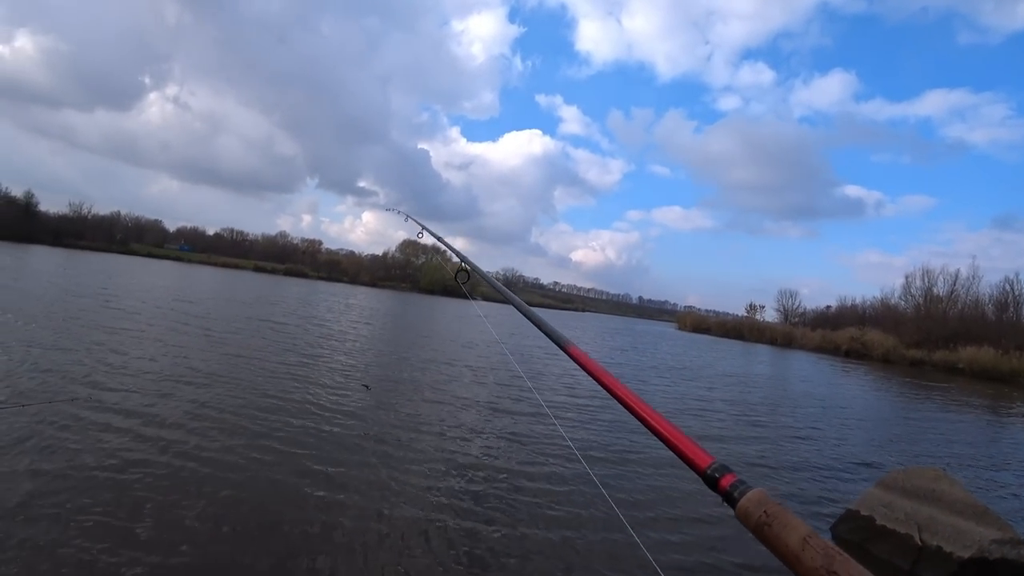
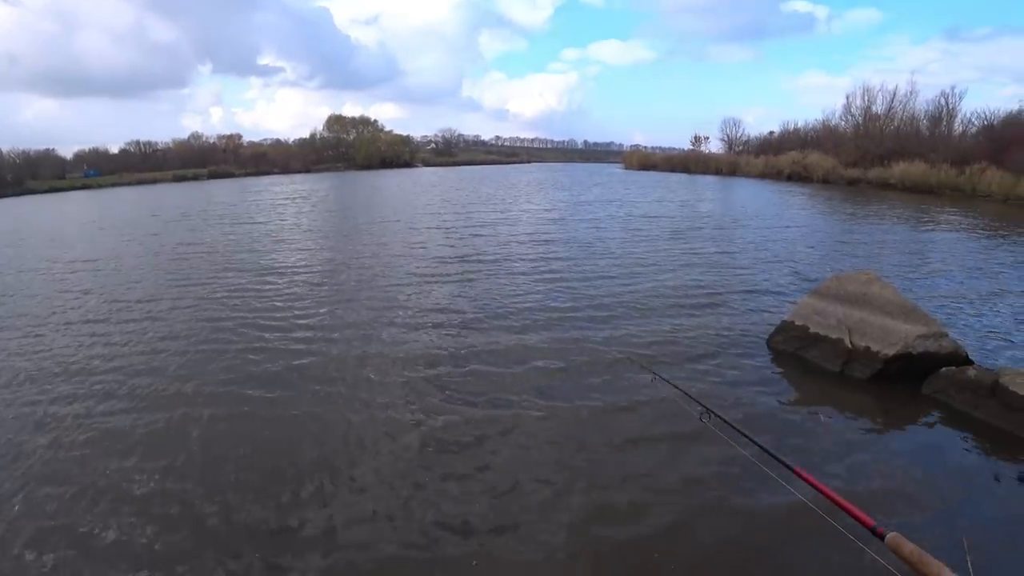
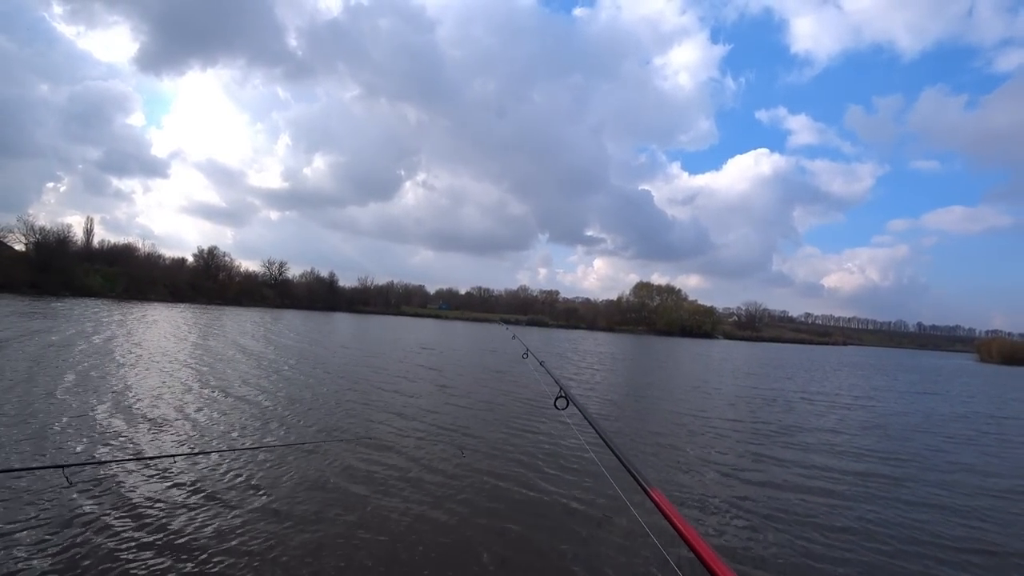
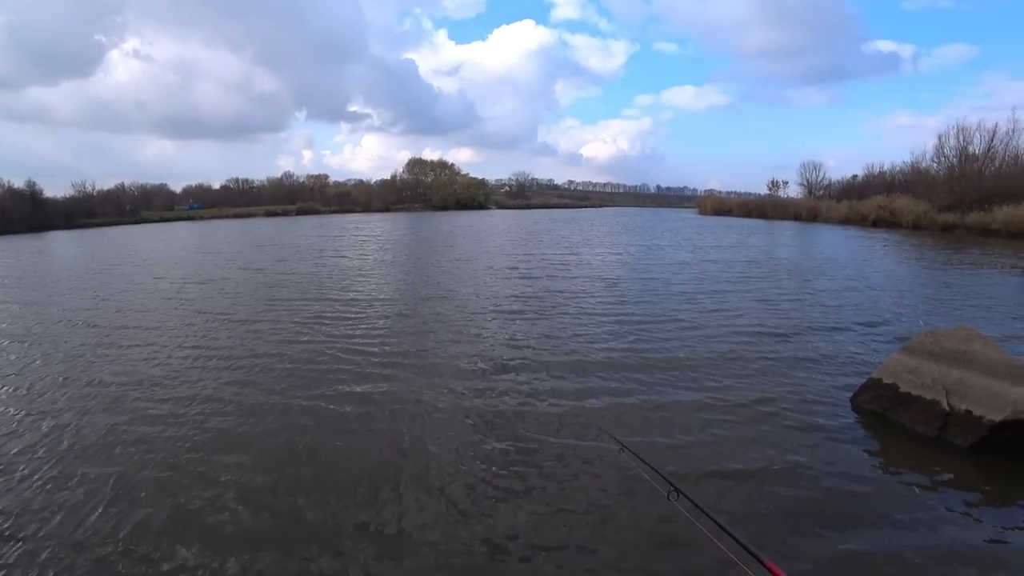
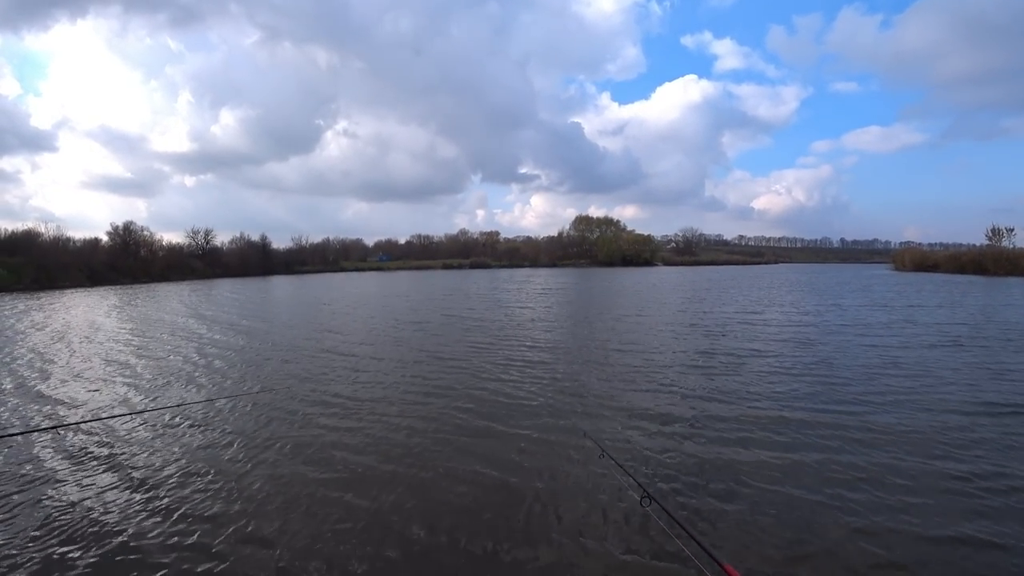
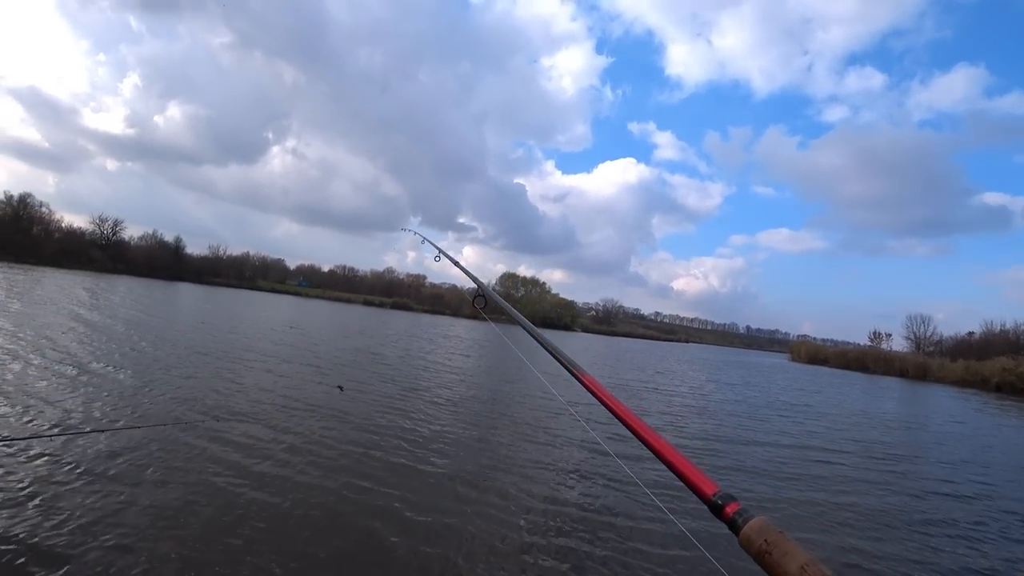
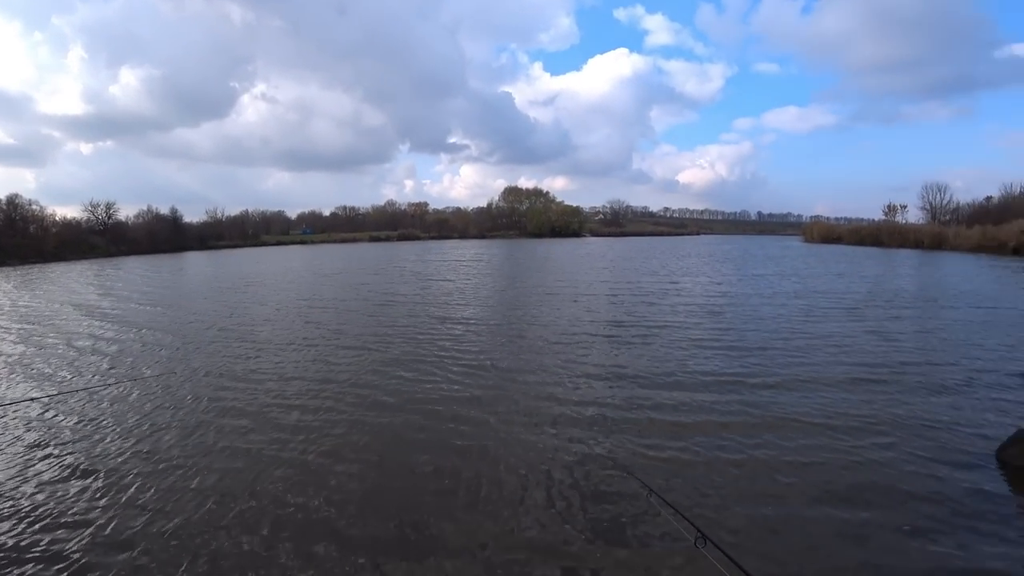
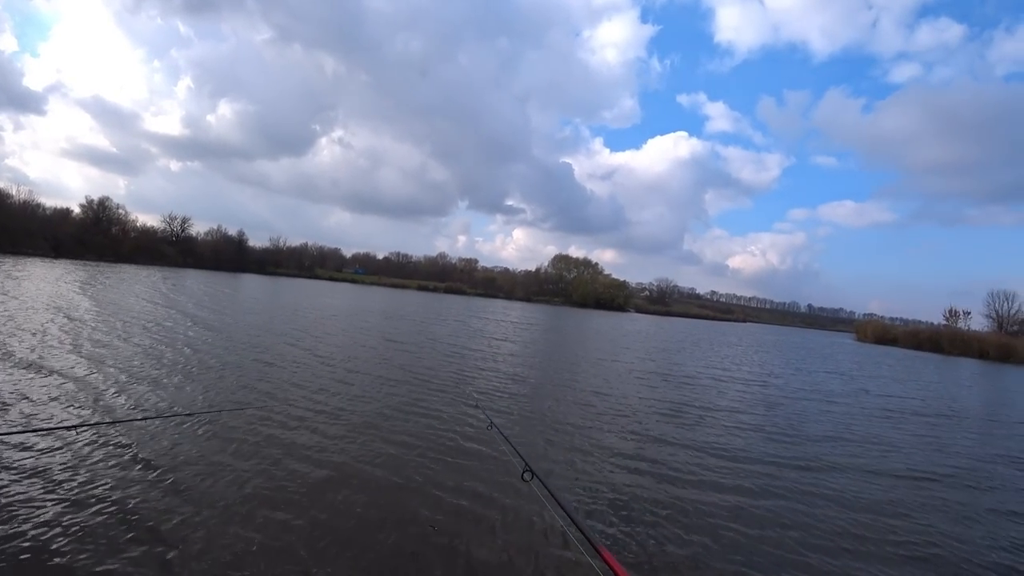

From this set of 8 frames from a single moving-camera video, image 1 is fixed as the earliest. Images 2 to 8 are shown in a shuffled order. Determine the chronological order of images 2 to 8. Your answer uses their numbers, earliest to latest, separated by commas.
6, 3, 8, 5, 7, 4, 2
